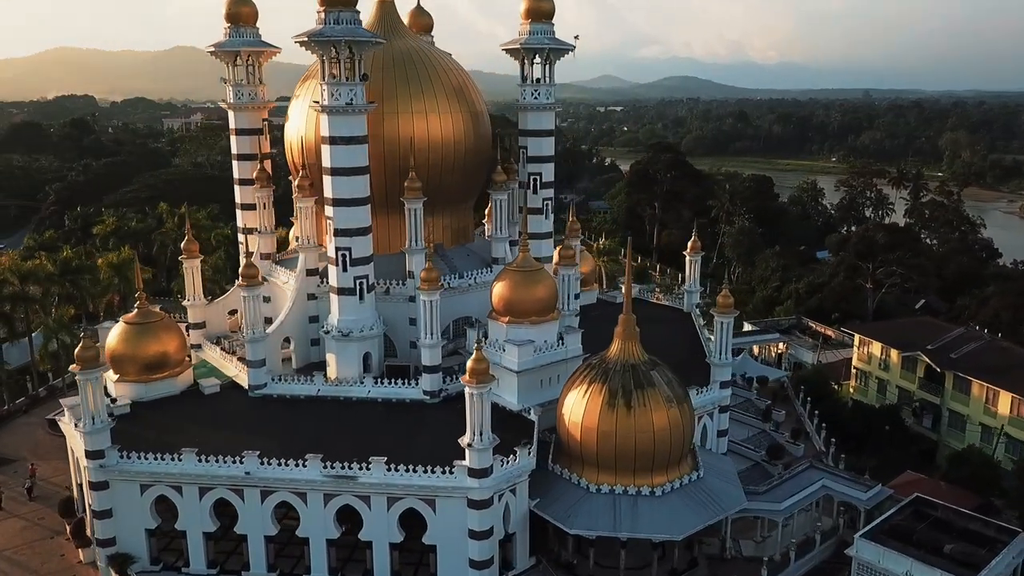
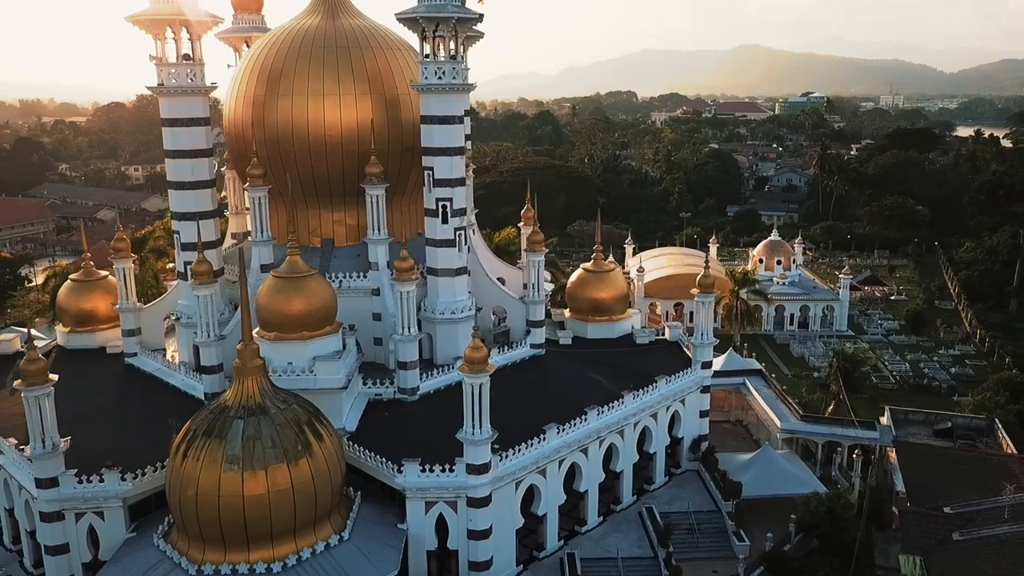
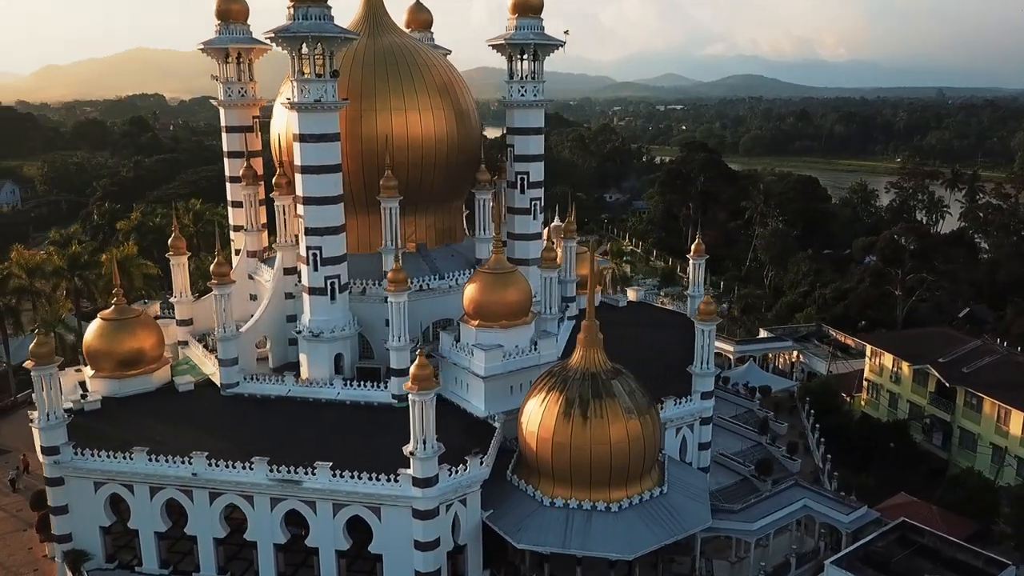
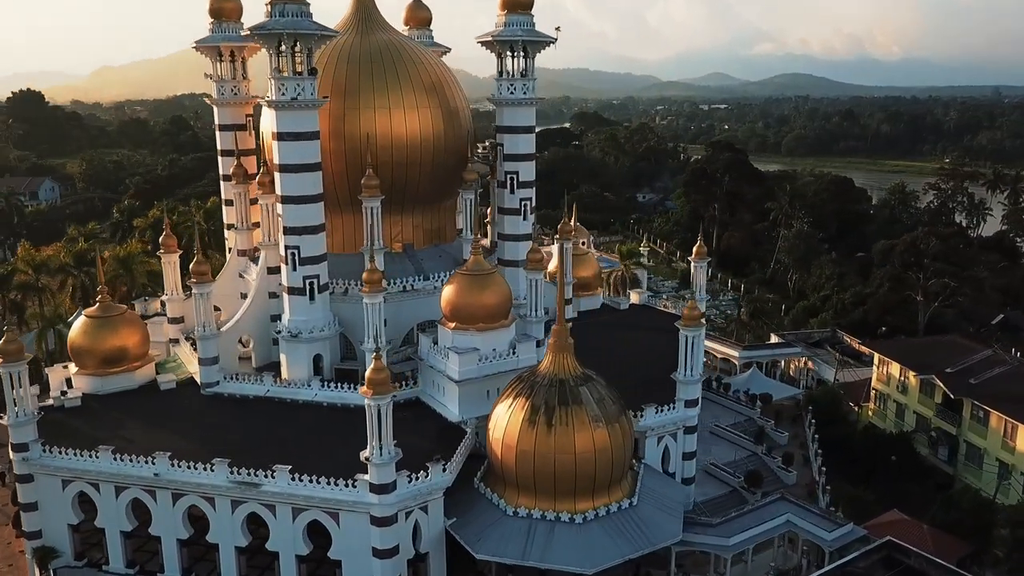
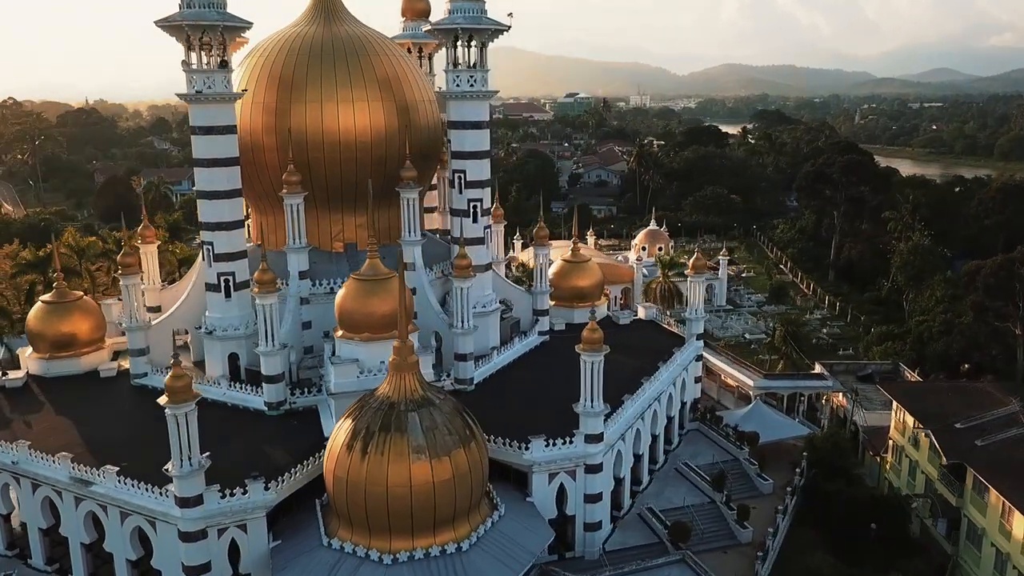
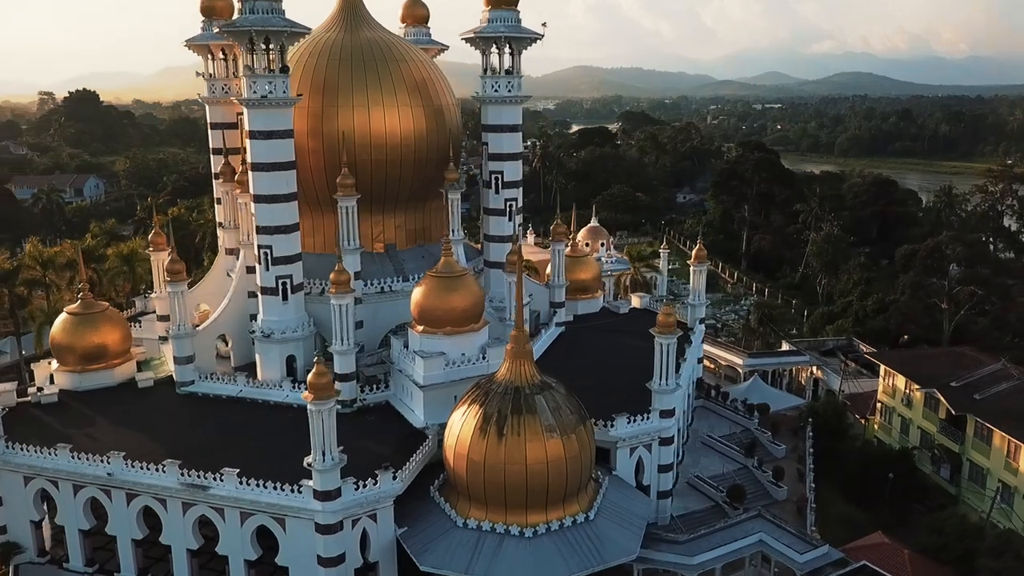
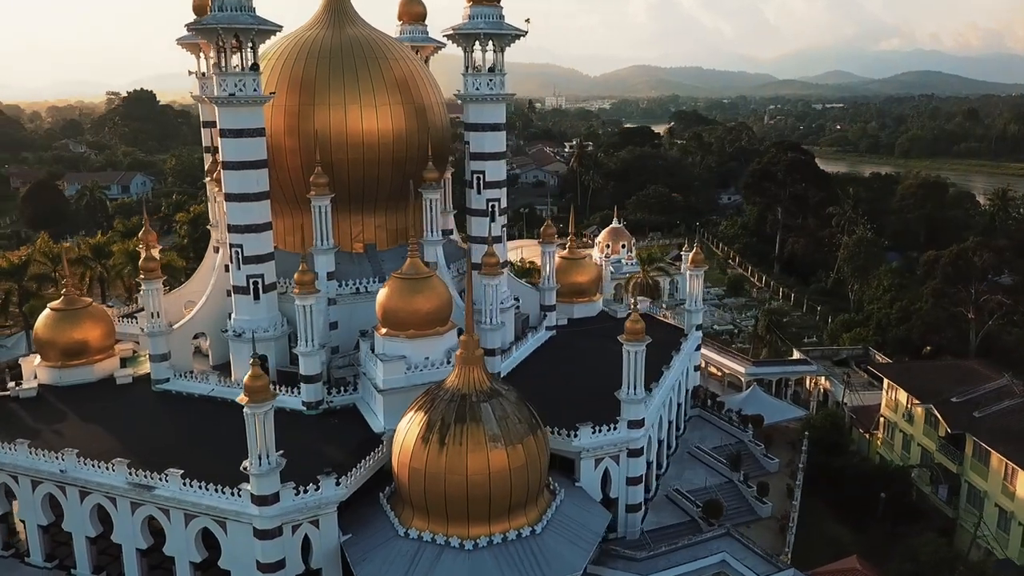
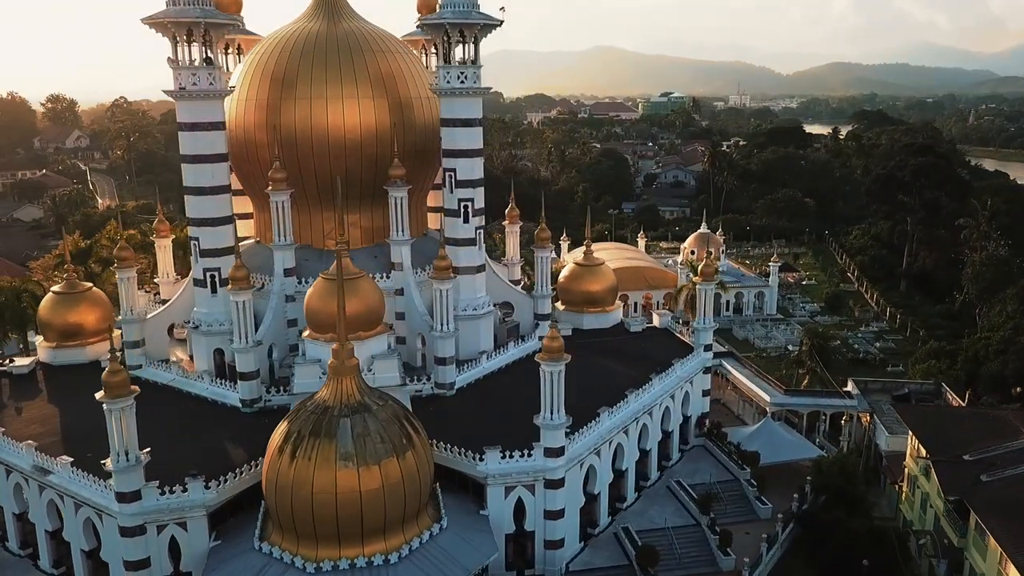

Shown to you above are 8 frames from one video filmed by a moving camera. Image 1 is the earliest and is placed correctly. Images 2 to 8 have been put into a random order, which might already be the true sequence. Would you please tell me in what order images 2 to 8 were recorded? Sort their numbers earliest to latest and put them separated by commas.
3, 4, 6, 7, 5, 8, 2
